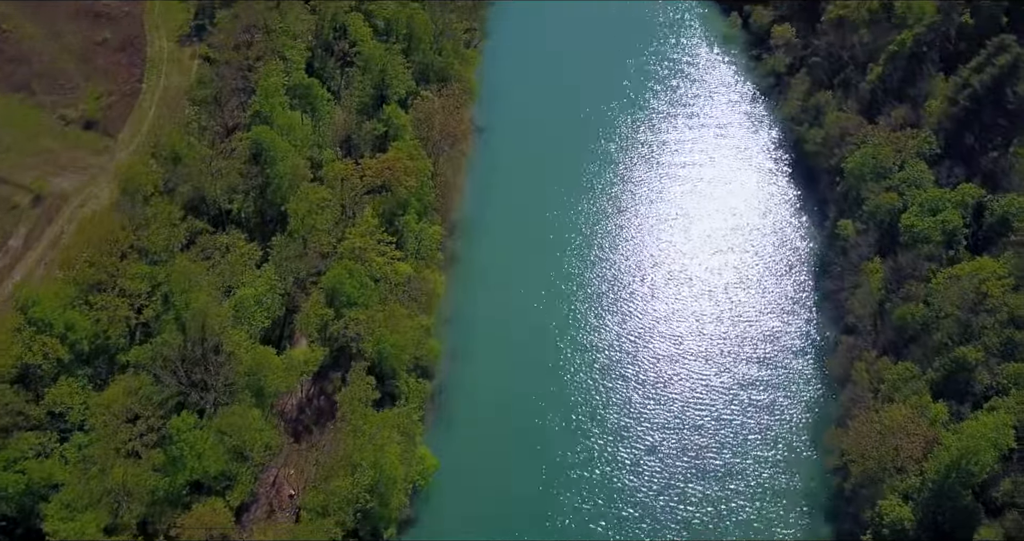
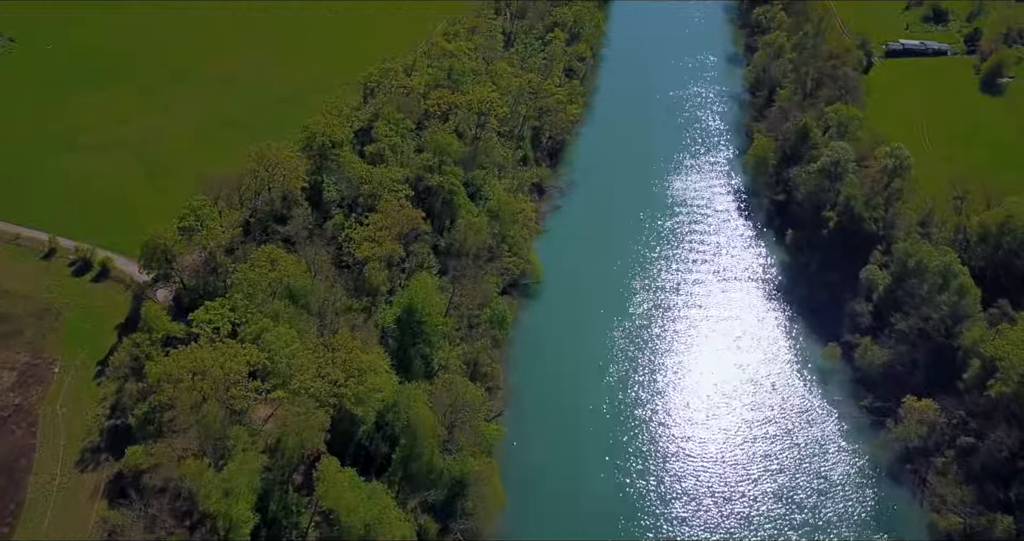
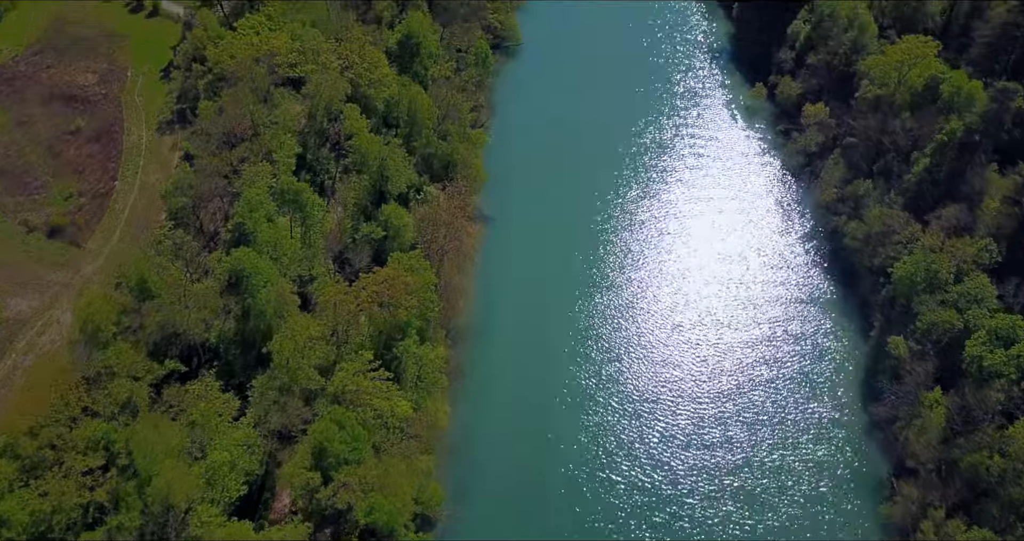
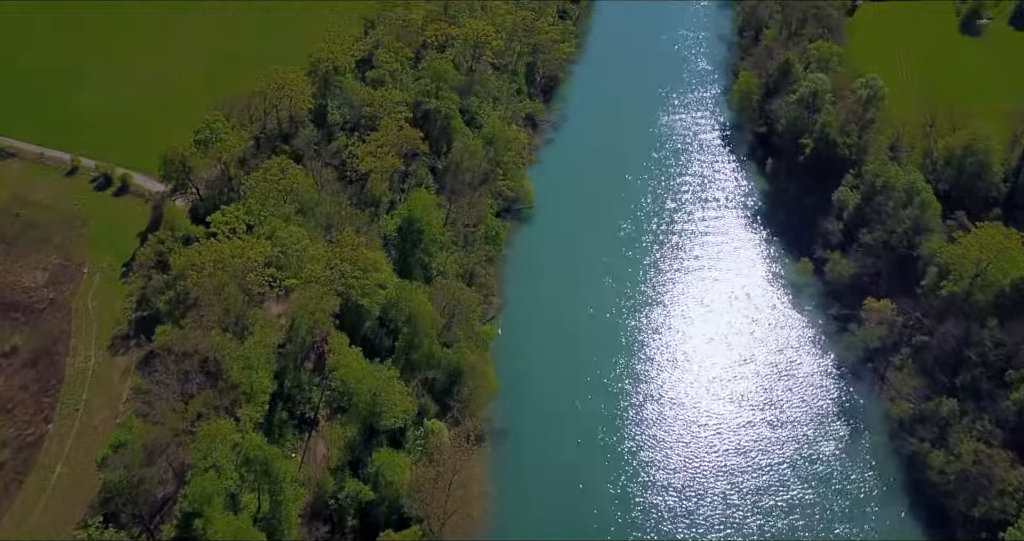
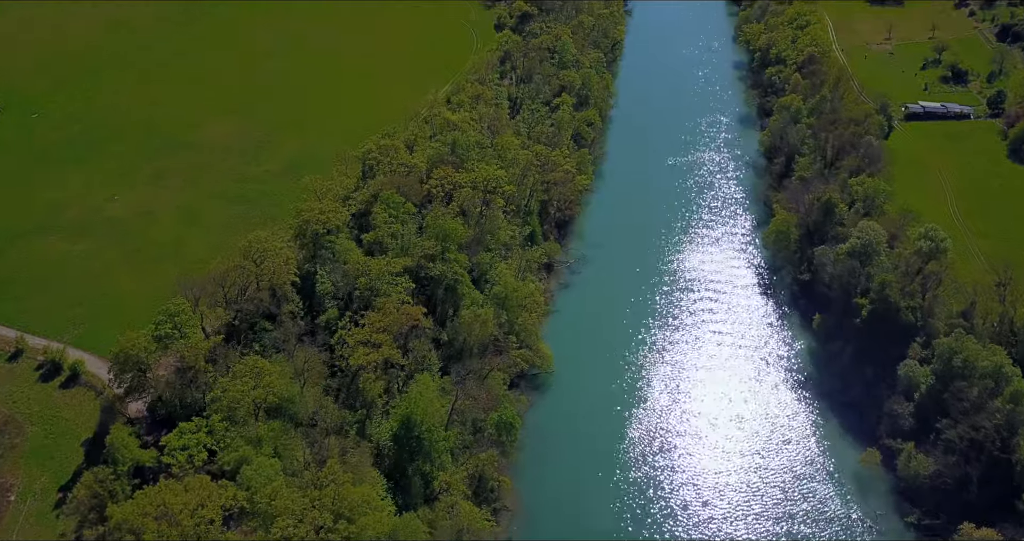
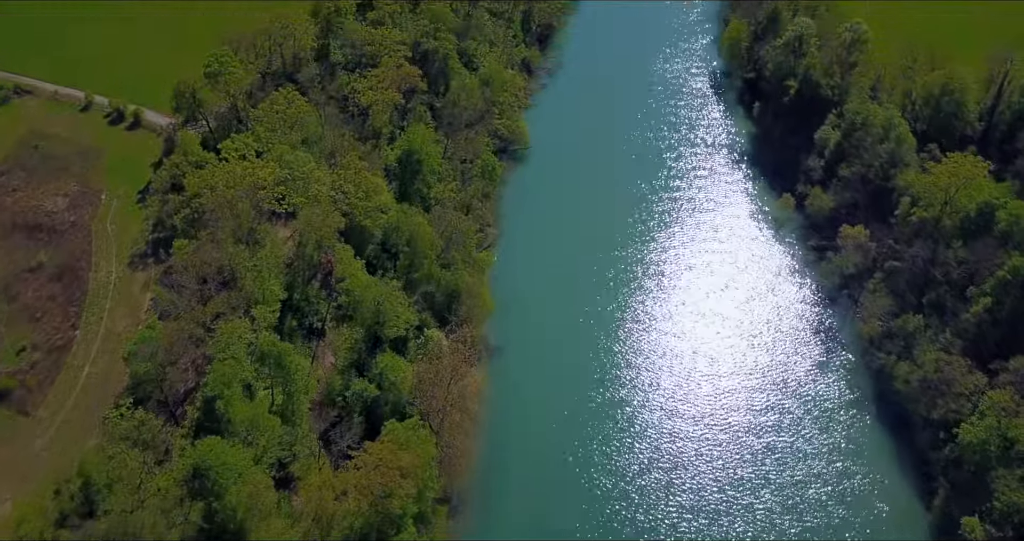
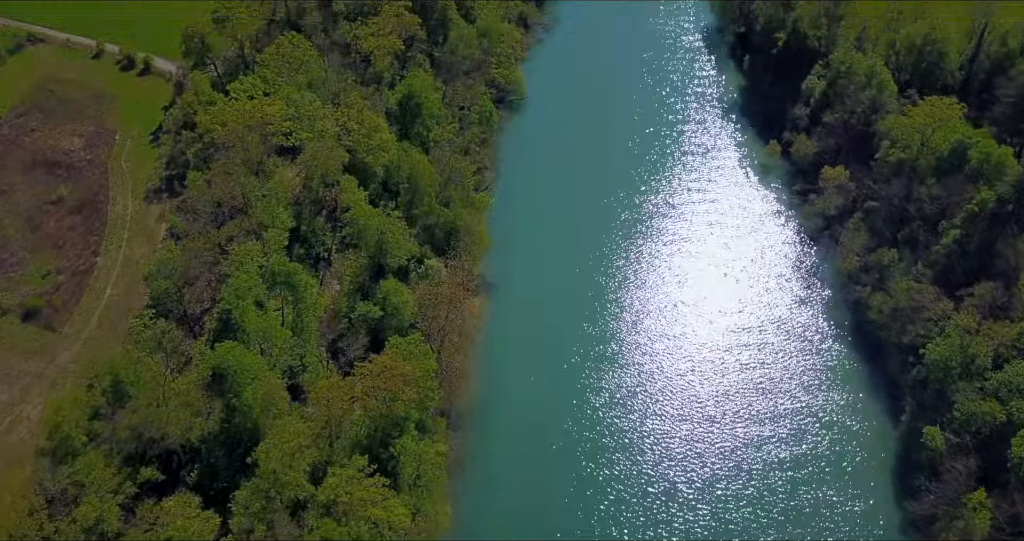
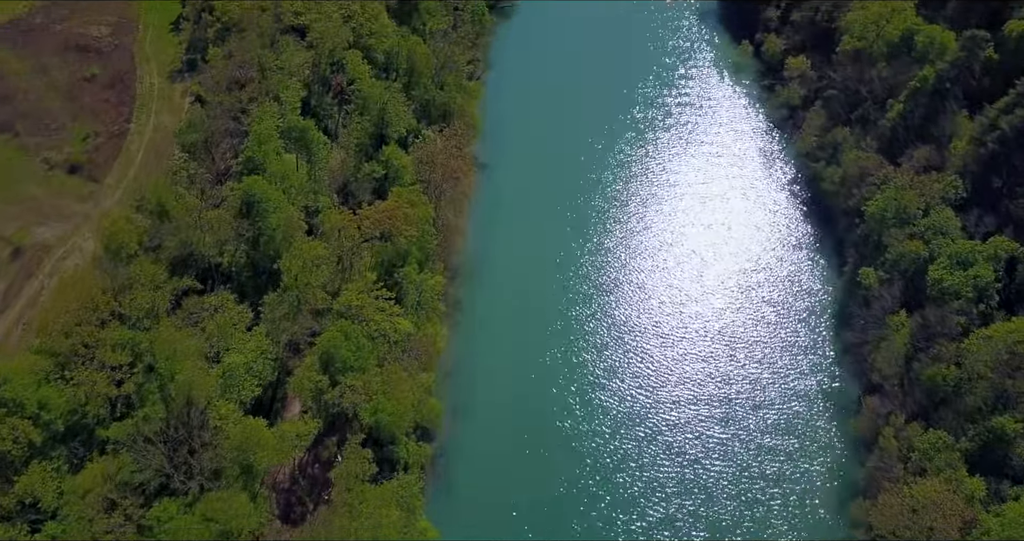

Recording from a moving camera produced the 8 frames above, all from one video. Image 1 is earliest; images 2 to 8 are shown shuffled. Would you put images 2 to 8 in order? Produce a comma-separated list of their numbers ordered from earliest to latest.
8, 3, 7, 6, 4, 2, 5
